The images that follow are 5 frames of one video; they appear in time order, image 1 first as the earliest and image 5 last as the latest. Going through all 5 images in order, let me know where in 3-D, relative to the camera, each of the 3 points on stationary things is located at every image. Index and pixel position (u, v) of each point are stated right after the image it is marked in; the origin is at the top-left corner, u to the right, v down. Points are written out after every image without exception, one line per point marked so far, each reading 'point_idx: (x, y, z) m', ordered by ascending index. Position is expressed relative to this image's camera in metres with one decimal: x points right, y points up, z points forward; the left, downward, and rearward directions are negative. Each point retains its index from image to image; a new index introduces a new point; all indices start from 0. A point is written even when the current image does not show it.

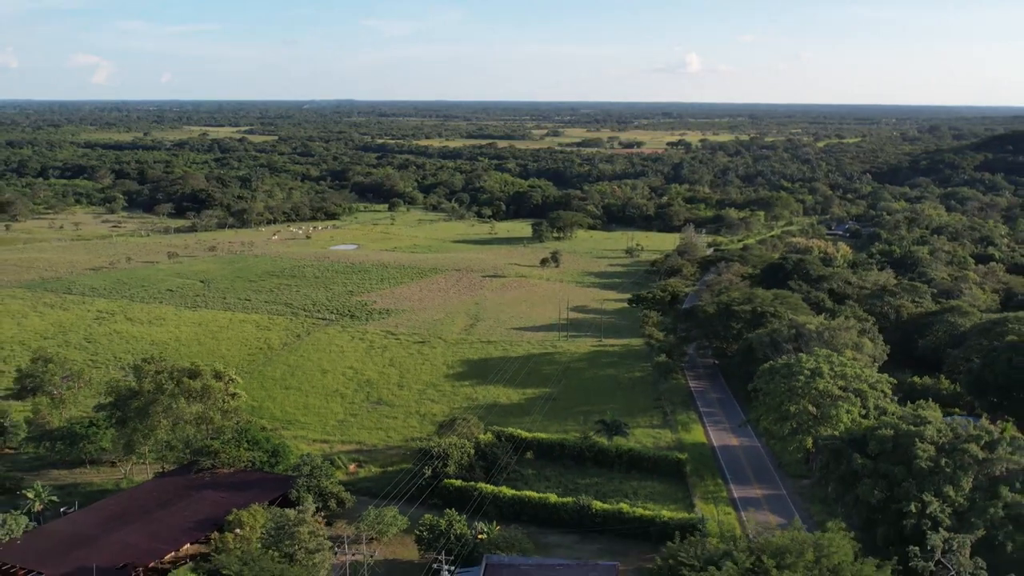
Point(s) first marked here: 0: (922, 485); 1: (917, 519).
0: (+6.2, -3.0, +15.4) m
1: (+5.9, -3.4, +14.9) m
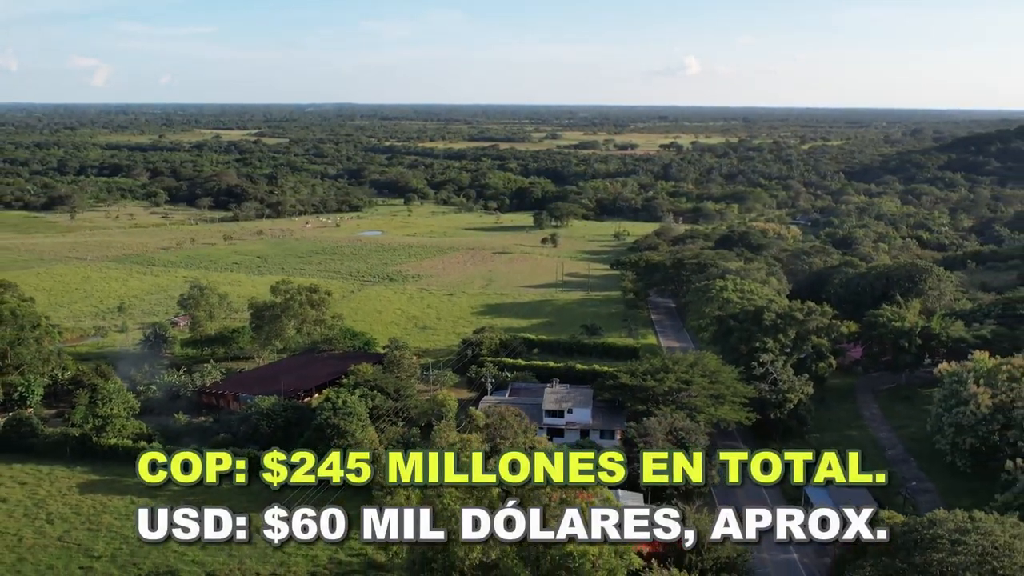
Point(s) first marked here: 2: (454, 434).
0: (+6.6, -1.2, +26.4) m
1: (+6.3, -1.6, +25.8) m
2: (-1.0, -2.5, +18.6) m
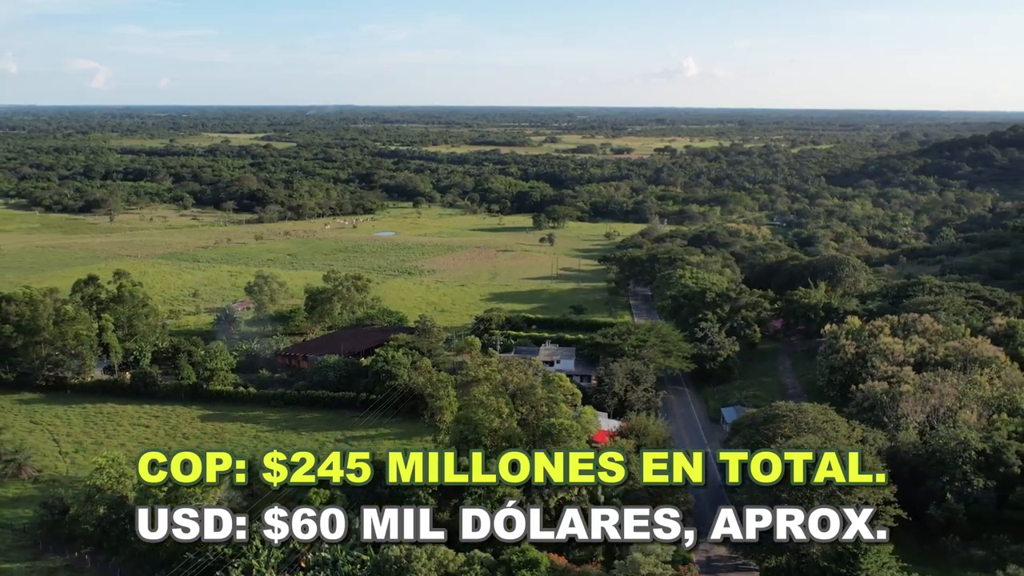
0: (+6.7, -0.7, +34.9) m
1: (+6.4, -1.1, +34.3) m
2: (-0.9, -2.0, +27.2) m
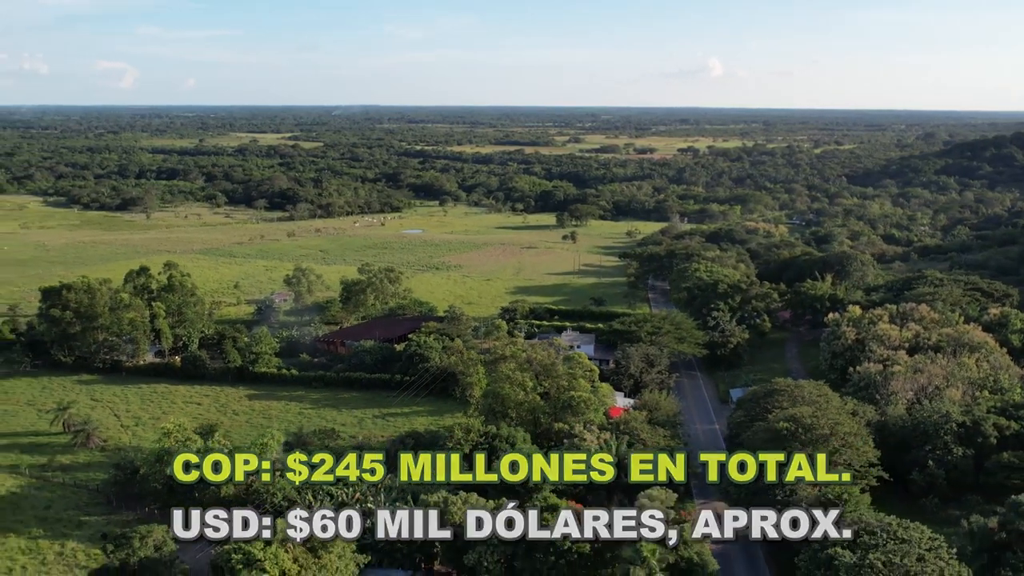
0: (+7.6, -0.4, +37.1) m
1: (+7.3, -0.8, +36.5) m
2: (-0.2, -1.6, +29.6) m
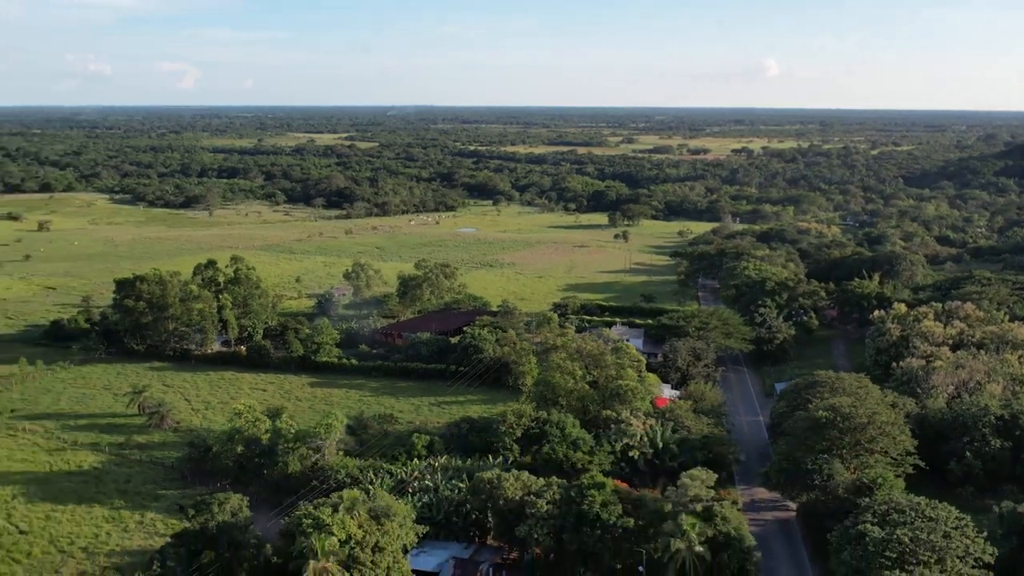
0: (+9.5, -0.3, +37.9) m
1: (+9.2, -0.7, +37.3) m
2: (+1.3, -1.5, +30.7) m
